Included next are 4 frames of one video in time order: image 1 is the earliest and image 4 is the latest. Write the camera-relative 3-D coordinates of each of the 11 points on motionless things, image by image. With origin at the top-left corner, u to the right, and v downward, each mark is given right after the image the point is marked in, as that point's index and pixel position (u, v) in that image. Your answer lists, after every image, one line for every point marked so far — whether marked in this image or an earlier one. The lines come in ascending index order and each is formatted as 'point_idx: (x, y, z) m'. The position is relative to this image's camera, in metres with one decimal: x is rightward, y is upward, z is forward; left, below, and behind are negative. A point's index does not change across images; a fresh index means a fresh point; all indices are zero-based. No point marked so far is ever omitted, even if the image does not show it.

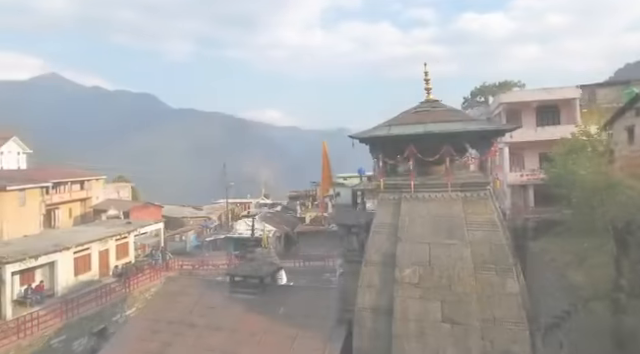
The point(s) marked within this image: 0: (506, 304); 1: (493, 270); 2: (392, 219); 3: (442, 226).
0: (+3.0, -2.1, +8.1) m
1: (+2.9, -1.5, +8.2) m
2: (+1.4, -0.8, +9.1) m
3: (+2.1, -0.9, +8.7) m
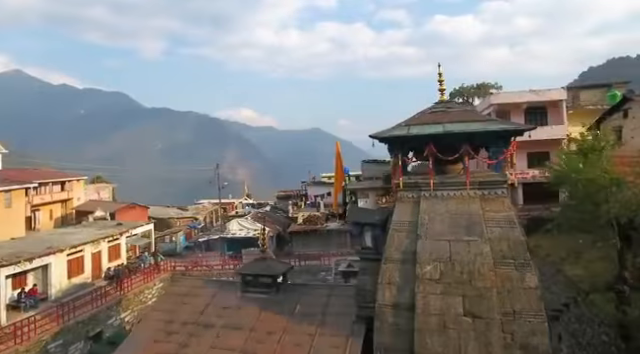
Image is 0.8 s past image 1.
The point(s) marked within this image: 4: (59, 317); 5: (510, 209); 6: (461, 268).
0: (+3.5, -2.0, +8.4) m
1: (+3.3, -1.5, +8.6) m
2: (+1.8, -0.8, +9.4) m
3: (+2.6, -0.8, +9.0) m
4: (-7.5, -4.1, +14.4) m
5: (+3.4, -0.6, +8.9) m
6: (+2.5, -1.6, +8.8) m
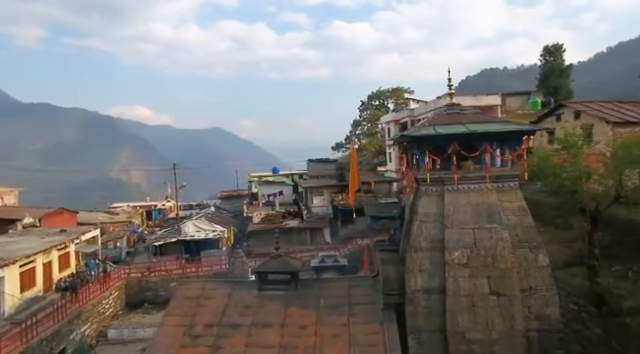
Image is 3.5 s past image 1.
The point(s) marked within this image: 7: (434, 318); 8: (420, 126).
0: (+4.4, -1.9, +9.8) m
1: (+4.2, -1.4, +9.9) m
2: (+2.4, -0.7, +10.3) m
3: (+3.3, -0.7, +10.1) m
4: (-7.8, -4.2, +12.9) m
5: (+4.1, -0.4, +10.2) m
6: (+3.3, -1.5, +9.9) m
7: (+2.3, -2.8, +9.9) m
8: (+2.1, +1.1, +10.4) m
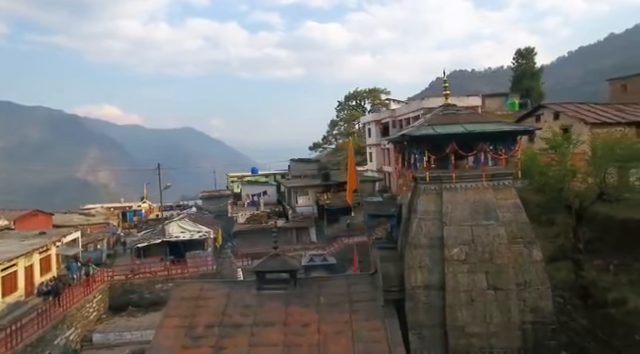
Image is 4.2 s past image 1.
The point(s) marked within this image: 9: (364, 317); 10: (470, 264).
0: (+4.4, -1.9, +10.2) m
1: (+4.2, -1.4, +10.3) m
2: (+2.4, -0.6, +10.6) m
3: (+3.4, -0.7, +10.4) m
4: (-7.9, -4.2, +12.4) m
5: (+4.2, -0.4, +10.6) m
6: (+3.4, -1.5, +10.2) m
7: (+2.4, -2.8, +10.1) m
8: (+2.1, +1.1, +10.6) m
9: (+0.9, -2.9, +10.3) m
10: (+3.1, -1.8, +10.1) m
